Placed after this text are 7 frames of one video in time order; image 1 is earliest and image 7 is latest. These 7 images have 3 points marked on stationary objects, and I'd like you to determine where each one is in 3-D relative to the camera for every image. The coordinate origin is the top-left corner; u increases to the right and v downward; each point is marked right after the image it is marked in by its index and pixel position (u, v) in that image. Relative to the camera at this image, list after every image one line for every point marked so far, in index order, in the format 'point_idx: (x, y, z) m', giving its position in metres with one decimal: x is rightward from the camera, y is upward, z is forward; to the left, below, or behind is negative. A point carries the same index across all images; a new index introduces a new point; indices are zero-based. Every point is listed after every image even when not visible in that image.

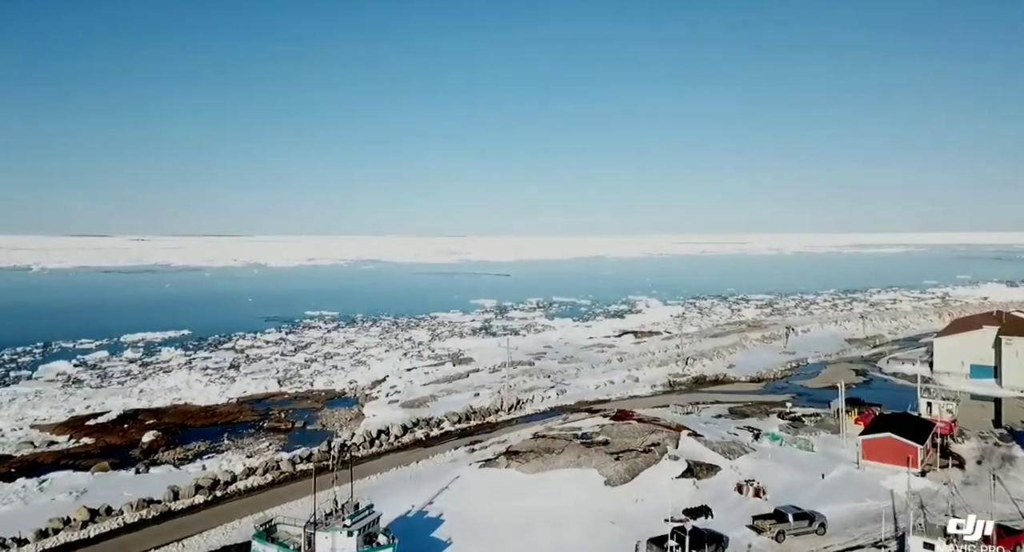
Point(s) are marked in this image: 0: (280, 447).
0: (-5.7, -4.2, +16.6) m
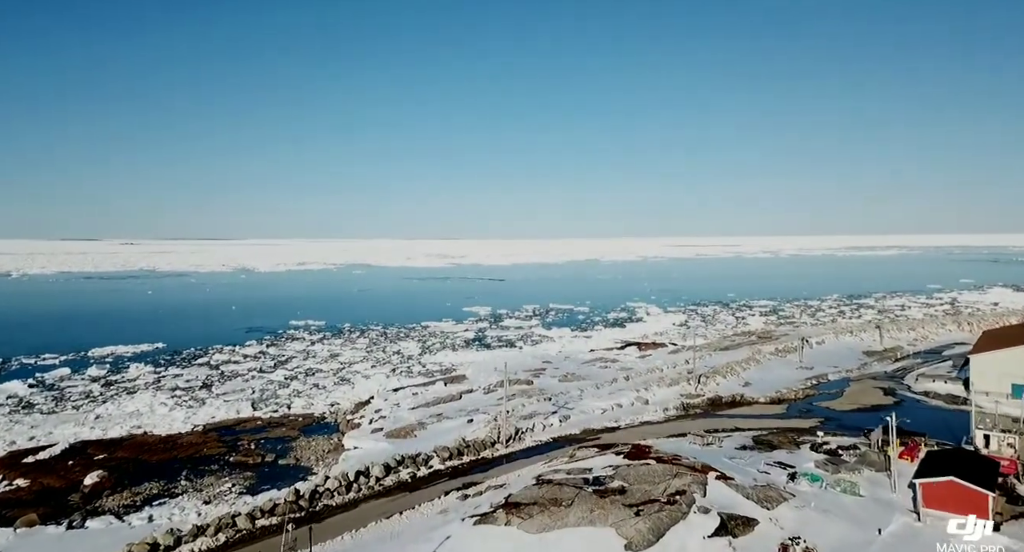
0: (-5.7, -4.6, +14.5) m
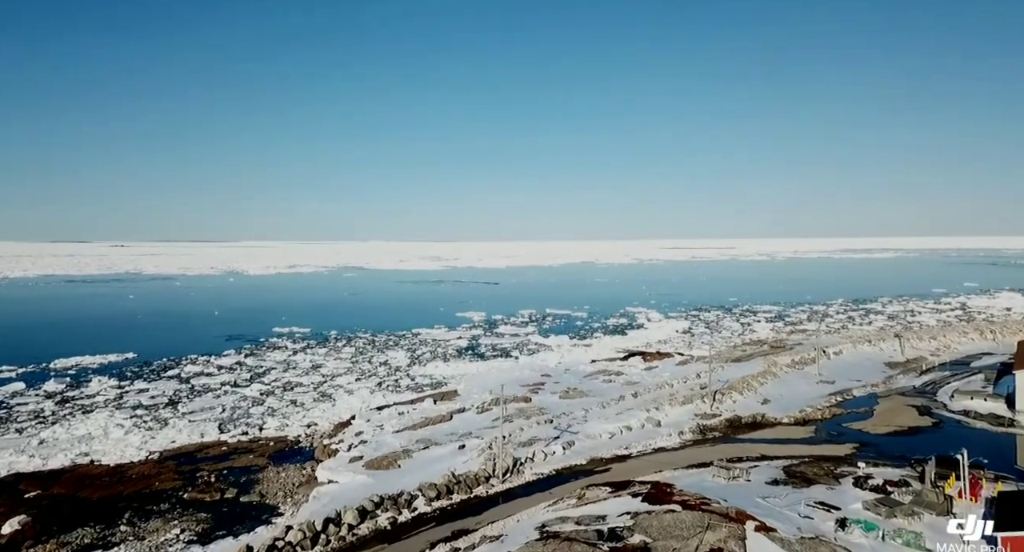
0: (-5.7, -4.7, +12.3) m
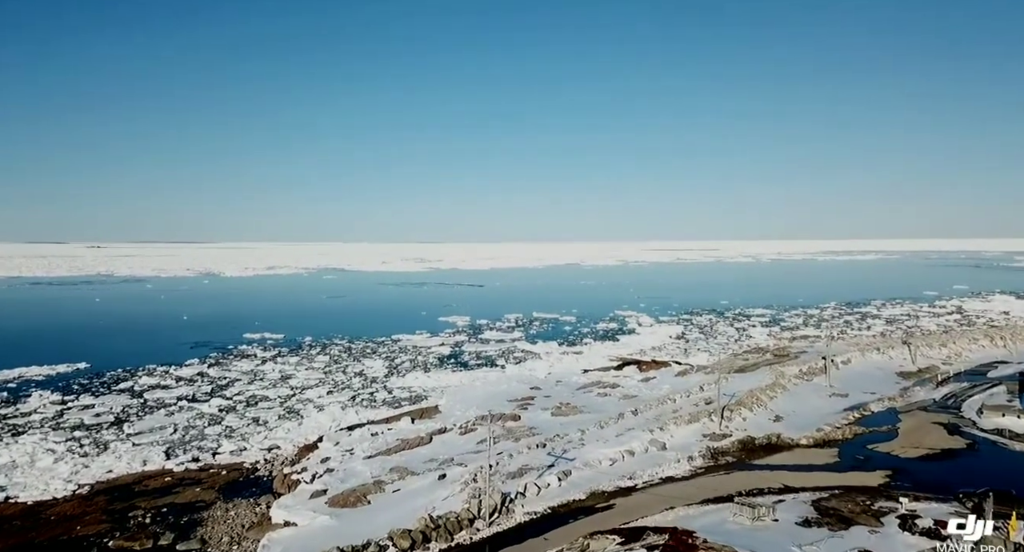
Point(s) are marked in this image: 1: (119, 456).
0: (-5.9, -4.8, +10.1) m
1: (-9.4, -4.3, +16.3) m
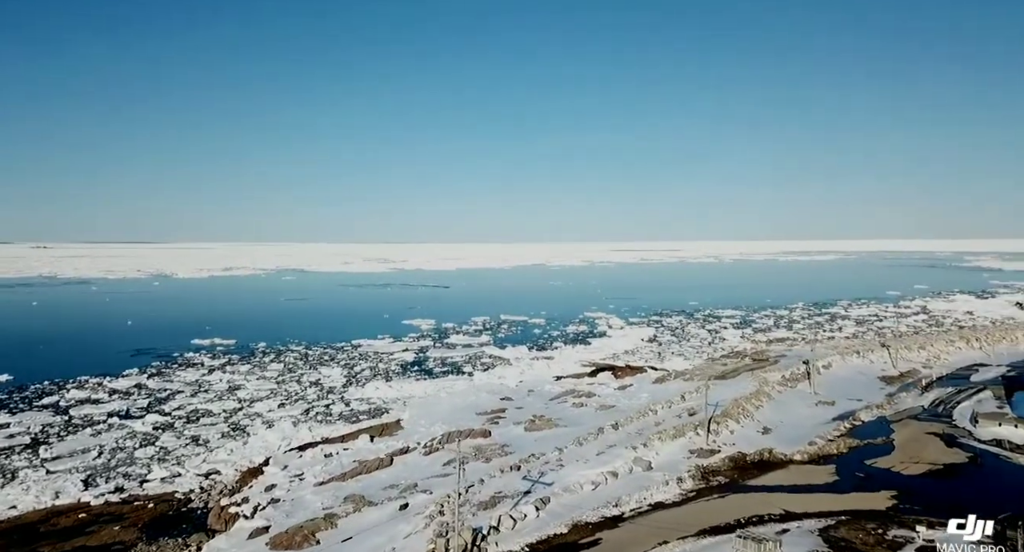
0: (-6.2, -4.9, +8.1) m
1: (-10.1, -4.4, +14.1) m
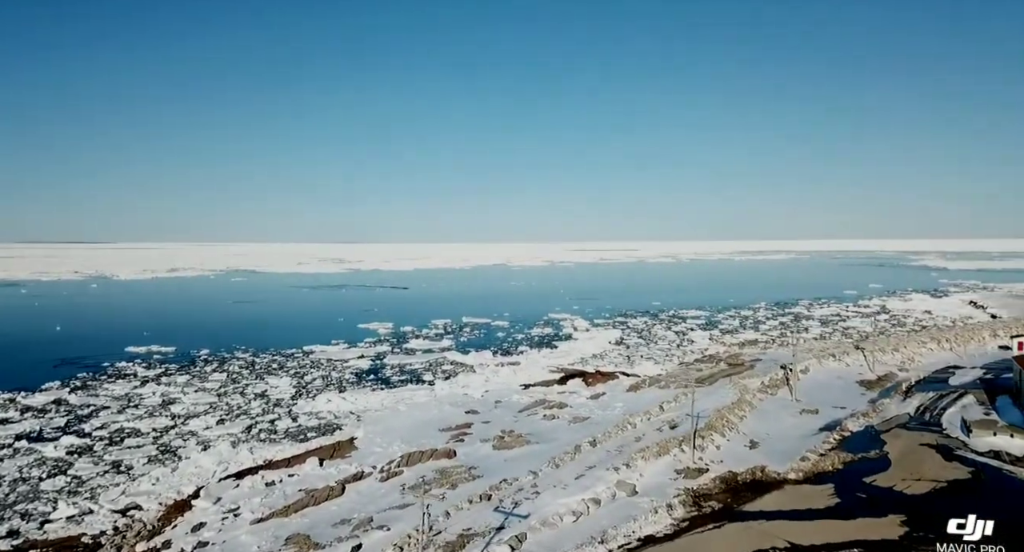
0: (-6.4, -5.0, +6.0) m
1: (-10.6, -4.5, +11.8) m
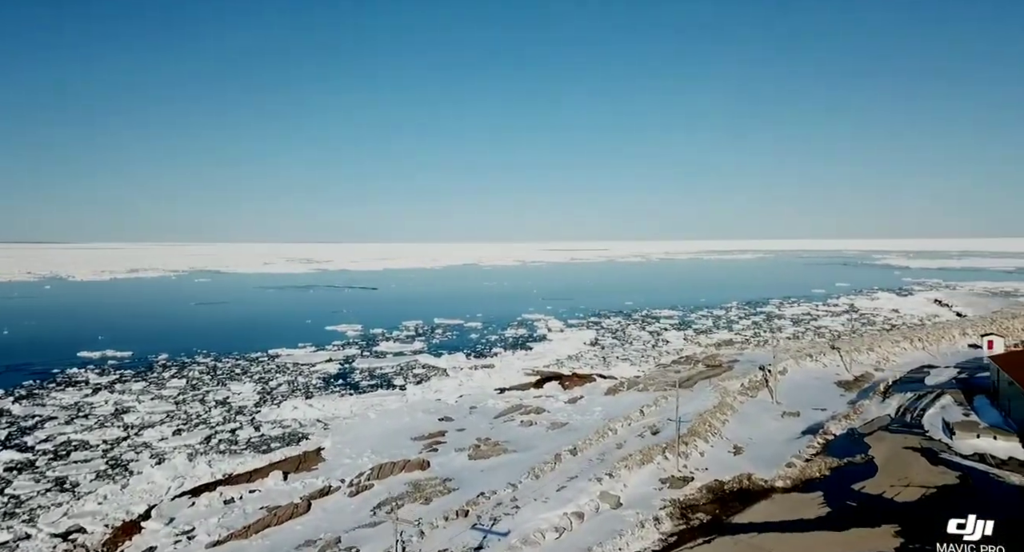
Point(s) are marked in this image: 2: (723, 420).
0: (-6.5, -5.0, +4.9) m
1: (-10.9, -4.5, +10.5) m
2: (+5.5, -3.8, +17.8) m
